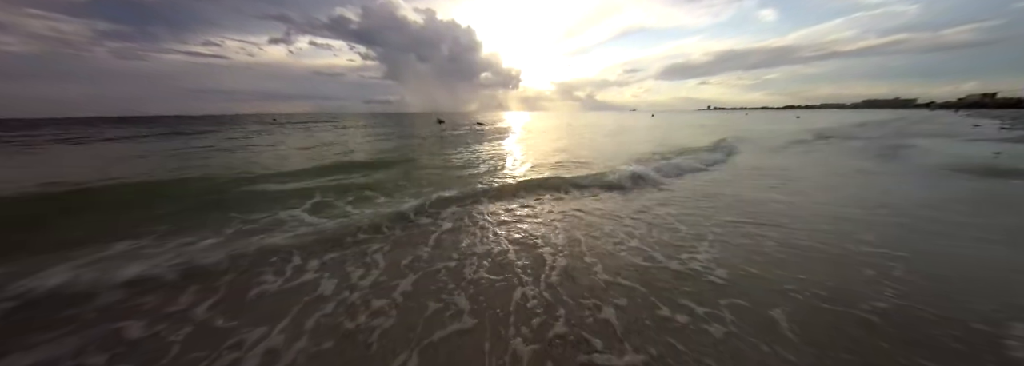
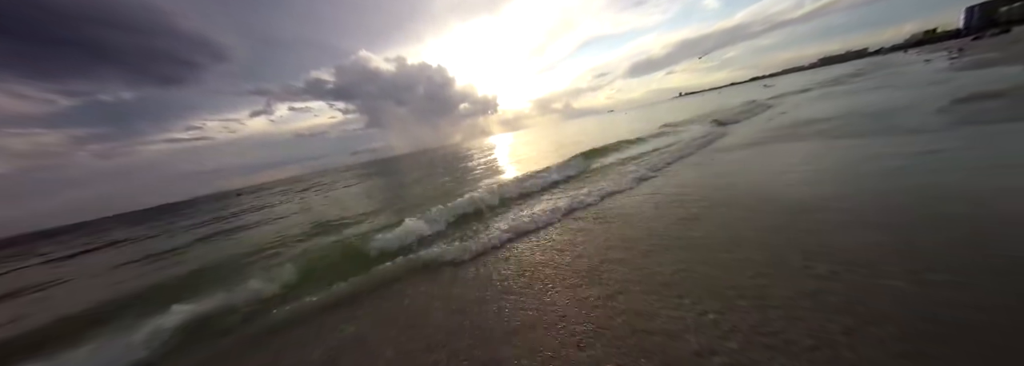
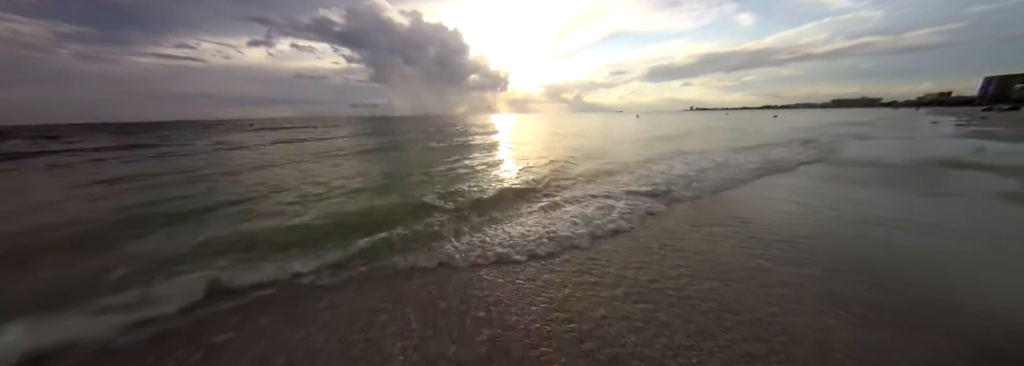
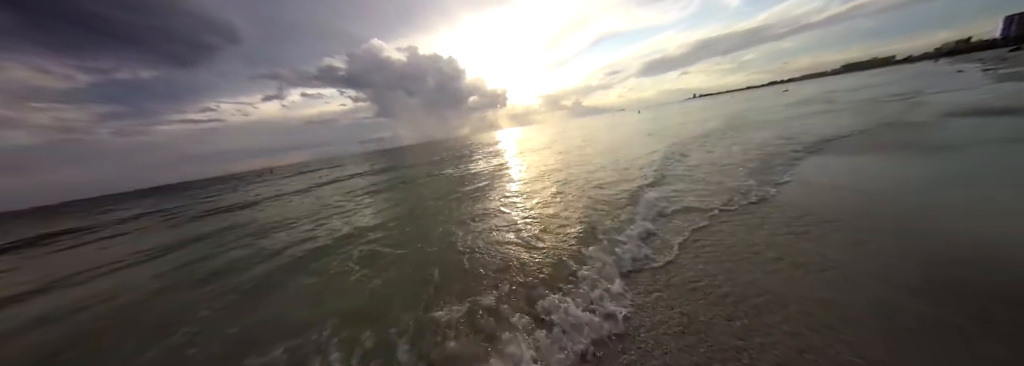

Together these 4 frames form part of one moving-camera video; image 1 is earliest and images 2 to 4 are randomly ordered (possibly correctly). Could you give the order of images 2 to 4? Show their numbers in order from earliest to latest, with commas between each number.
3, 4, 2
